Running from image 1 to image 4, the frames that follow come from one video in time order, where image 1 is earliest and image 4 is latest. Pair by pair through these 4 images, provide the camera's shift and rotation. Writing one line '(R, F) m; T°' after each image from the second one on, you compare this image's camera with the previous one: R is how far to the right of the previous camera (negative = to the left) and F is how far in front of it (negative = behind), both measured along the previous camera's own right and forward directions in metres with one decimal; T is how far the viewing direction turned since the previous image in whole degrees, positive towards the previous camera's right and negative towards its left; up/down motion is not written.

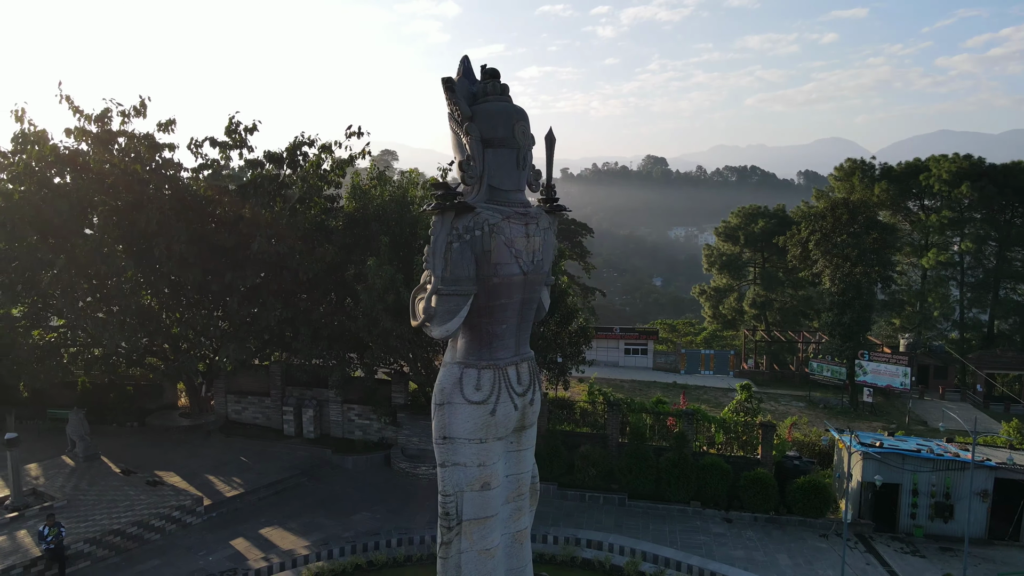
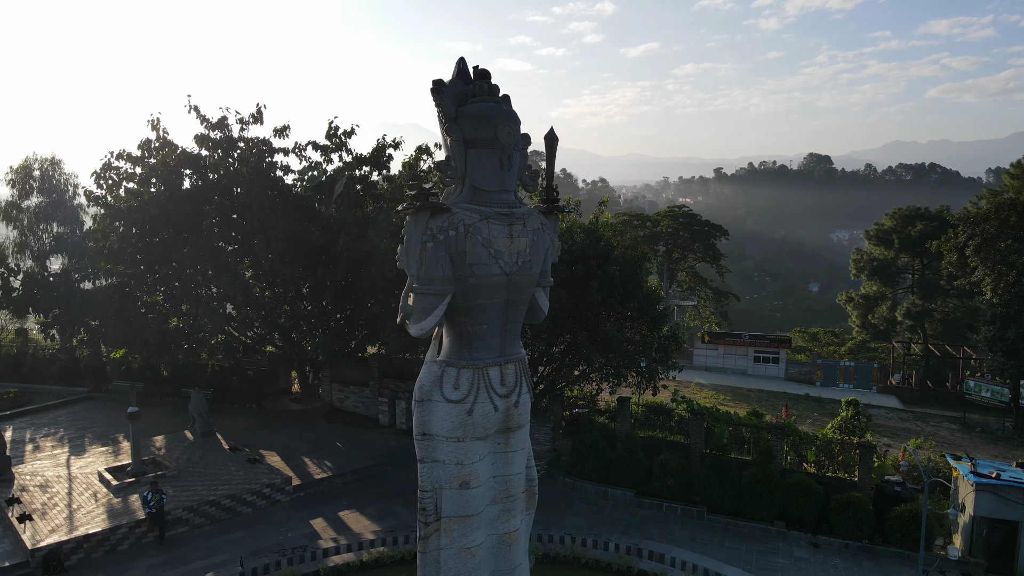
(+1.2, +0.1) m; -11°
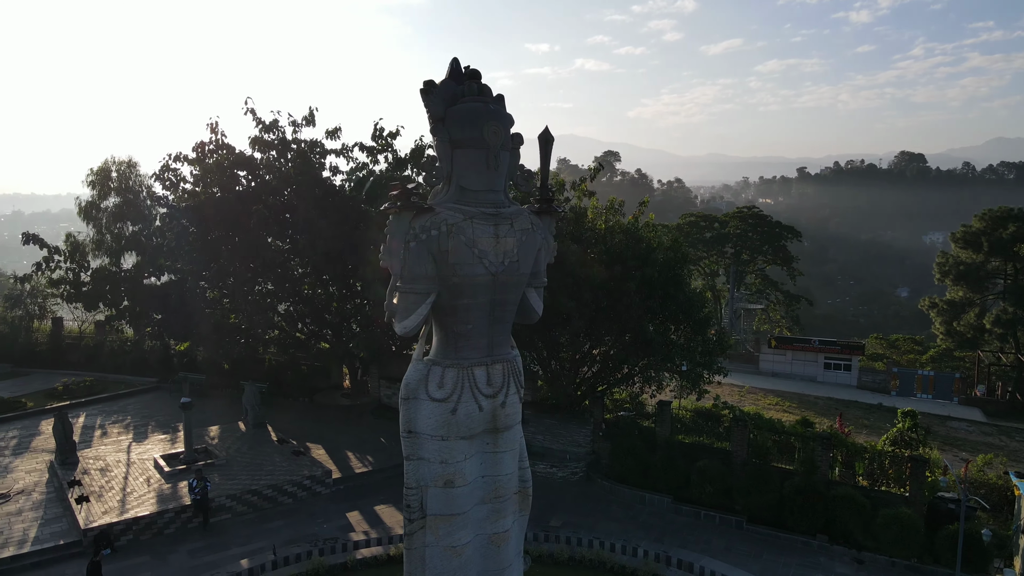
(+0.6, 0.0) m; -6°
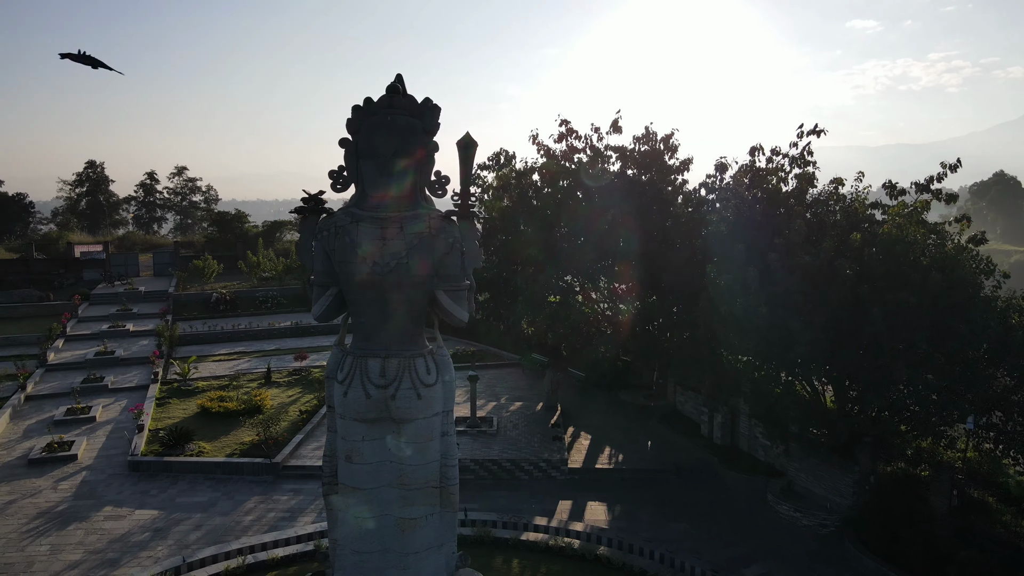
(+4.2, +1.4) m; -37°
